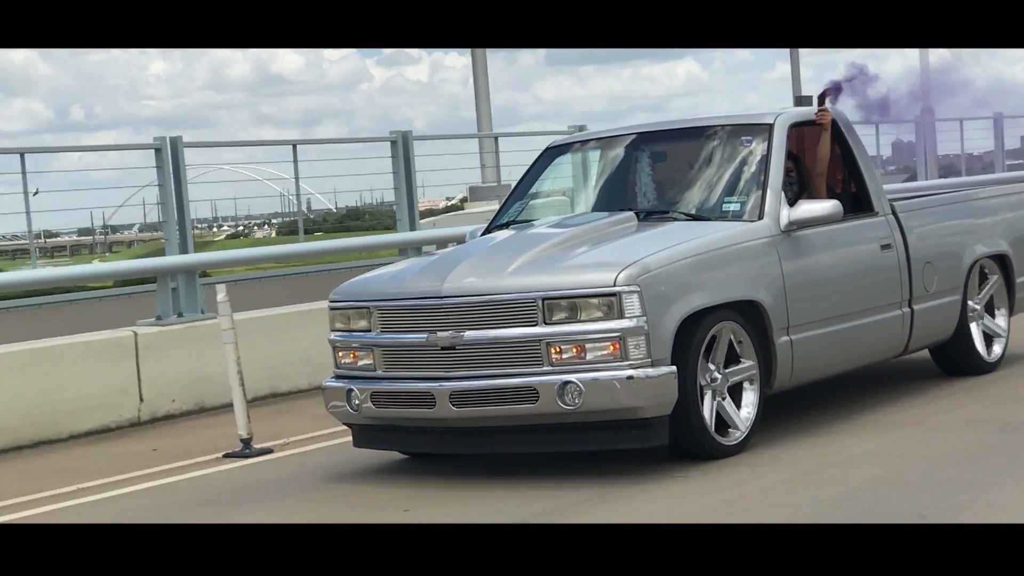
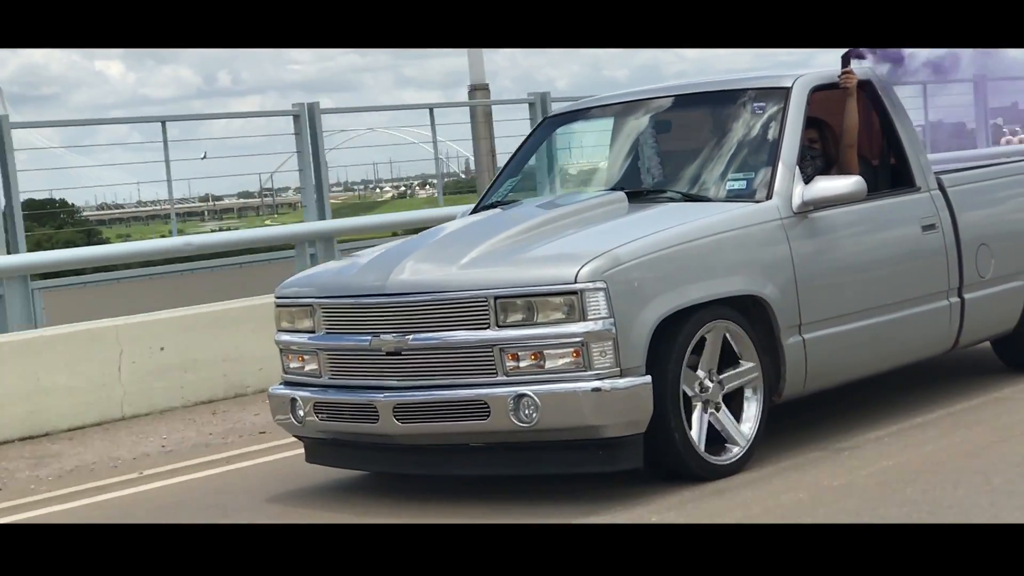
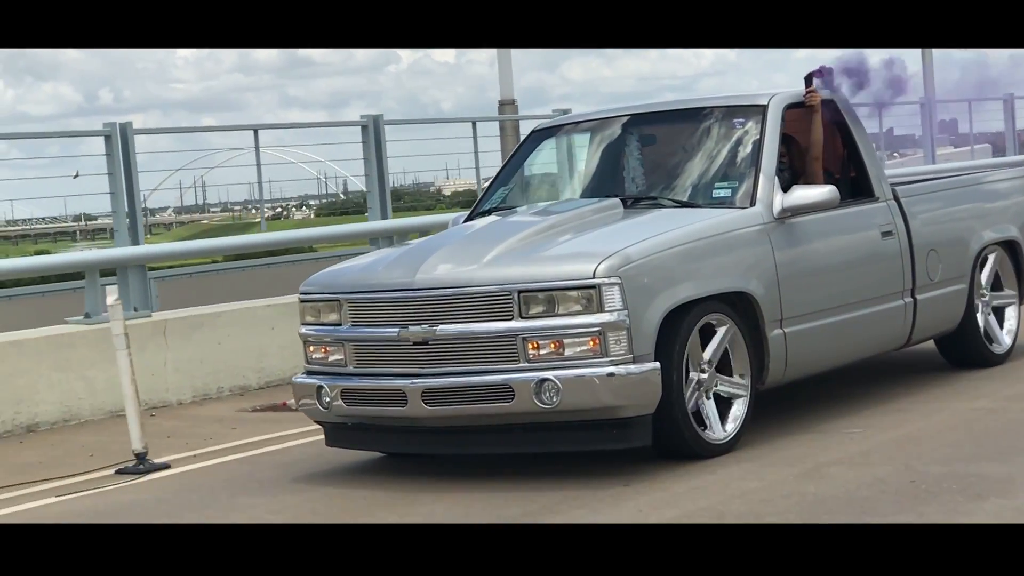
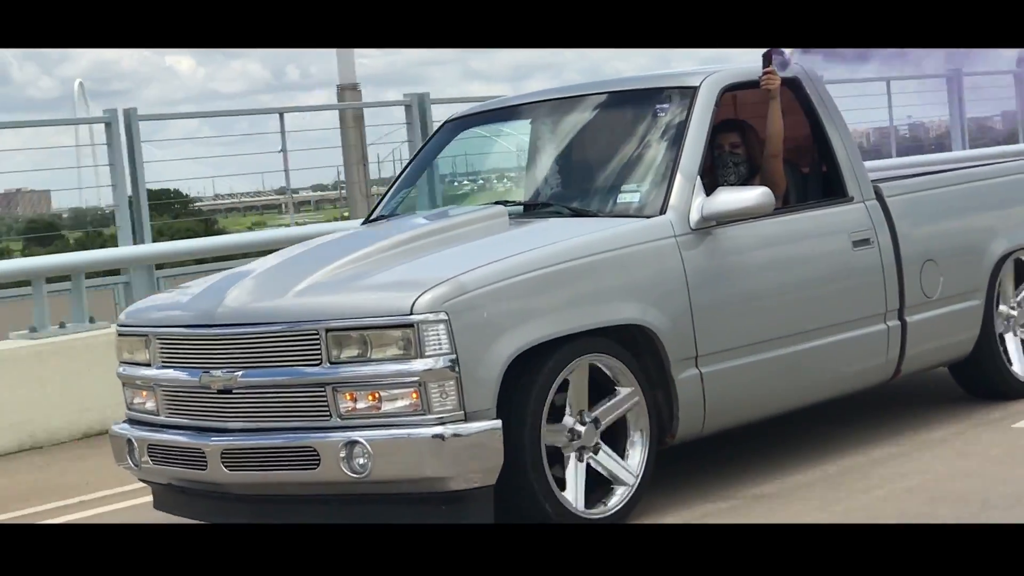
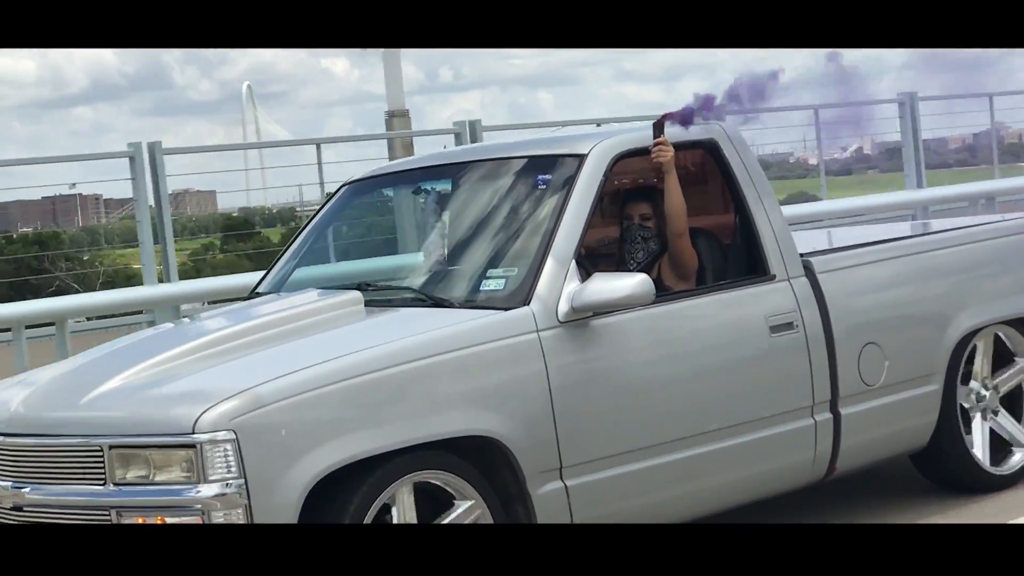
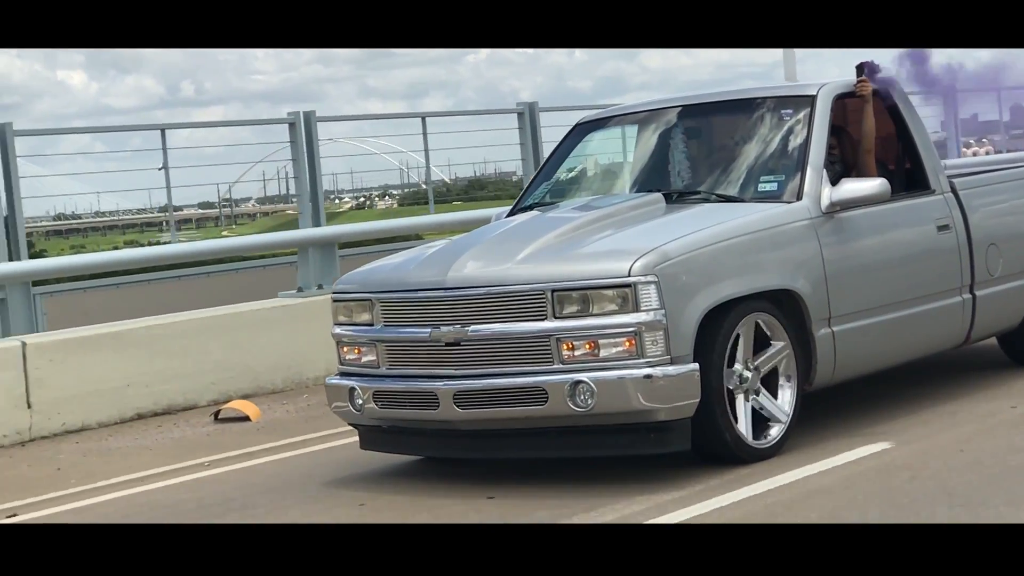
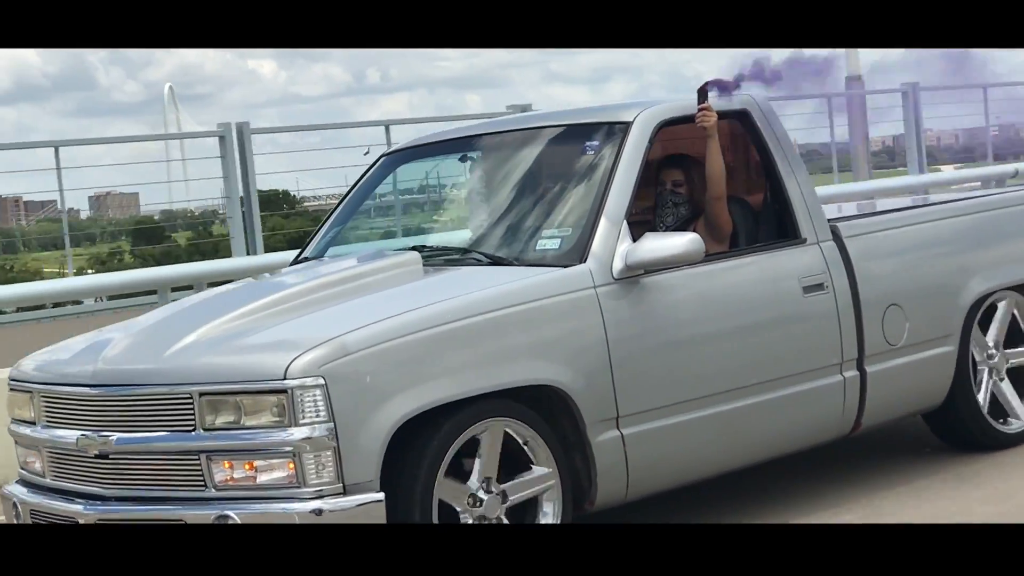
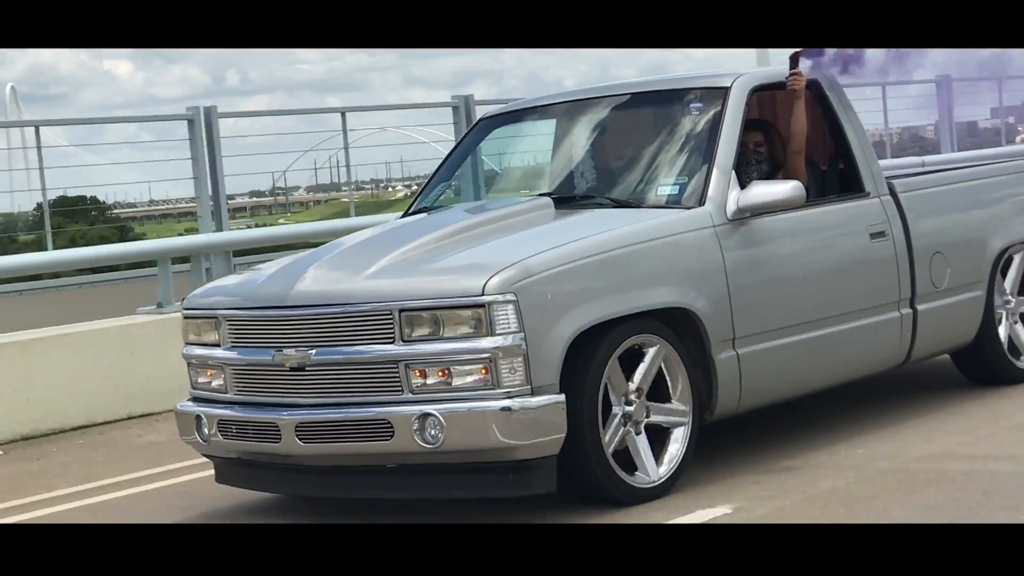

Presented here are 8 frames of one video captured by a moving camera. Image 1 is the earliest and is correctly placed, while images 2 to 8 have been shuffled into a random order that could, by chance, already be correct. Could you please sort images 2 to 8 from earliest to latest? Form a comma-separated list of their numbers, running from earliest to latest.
3, 6, 2, 8, 4, 7, 5
